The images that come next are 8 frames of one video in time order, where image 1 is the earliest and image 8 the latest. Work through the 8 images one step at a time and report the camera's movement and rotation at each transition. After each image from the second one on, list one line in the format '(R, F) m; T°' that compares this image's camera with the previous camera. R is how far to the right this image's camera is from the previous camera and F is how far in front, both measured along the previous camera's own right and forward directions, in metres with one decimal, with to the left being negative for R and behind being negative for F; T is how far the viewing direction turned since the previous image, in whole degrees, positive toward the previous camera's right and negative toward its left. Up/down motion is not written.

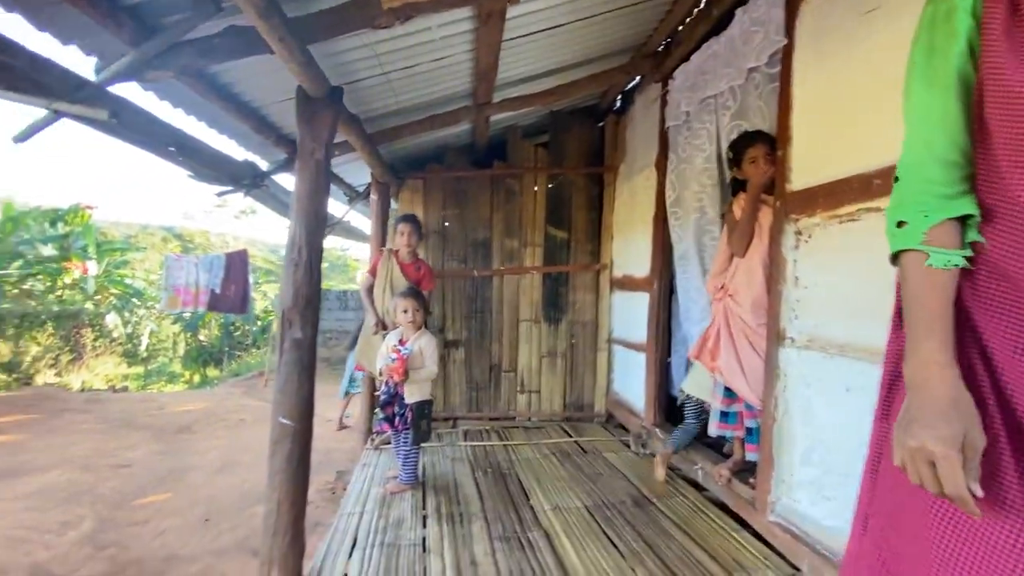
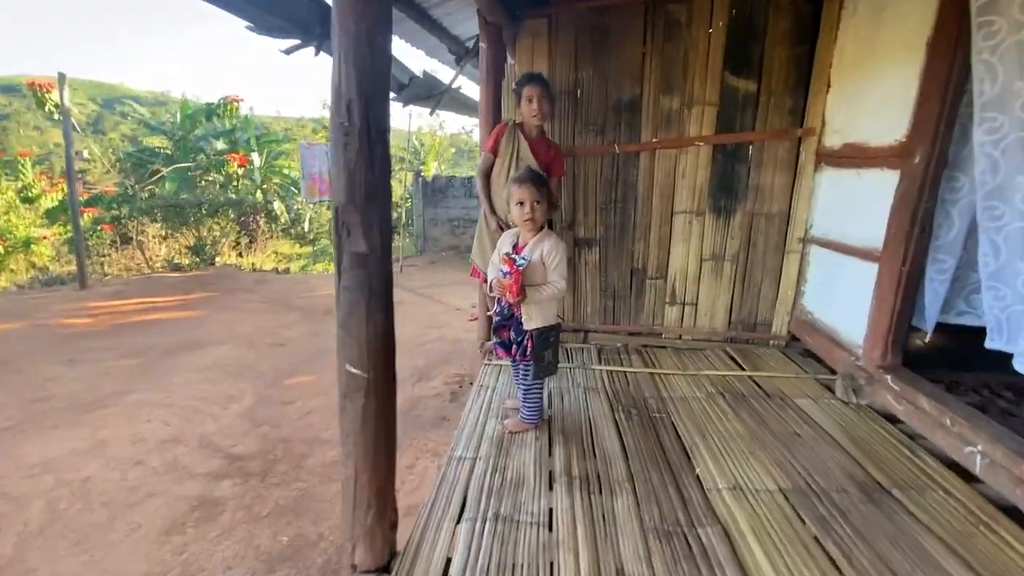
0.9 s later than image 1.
(-0.2, +1.0) m; -15°
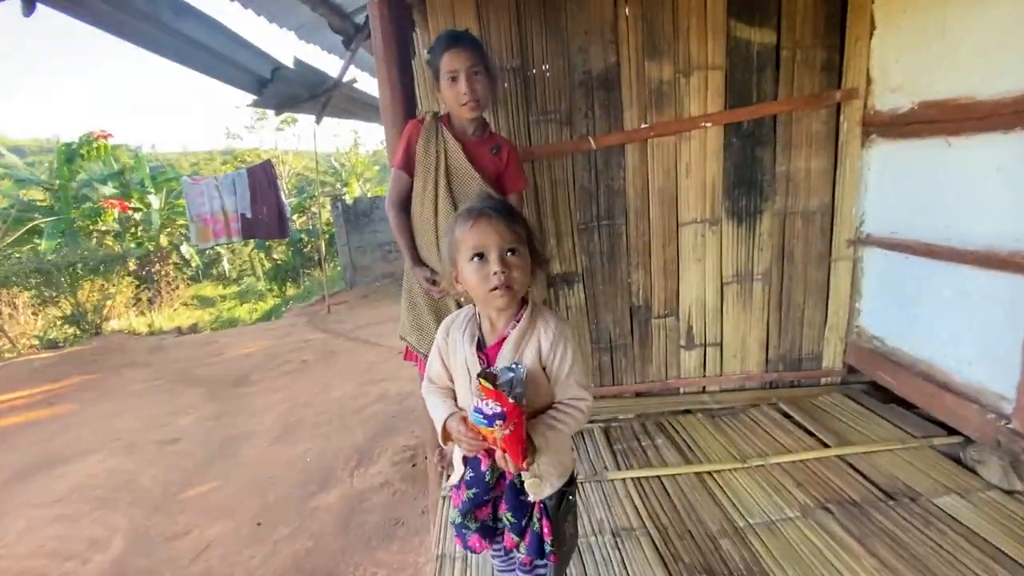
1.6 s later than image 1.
(0.0, +1.2) m; +7°
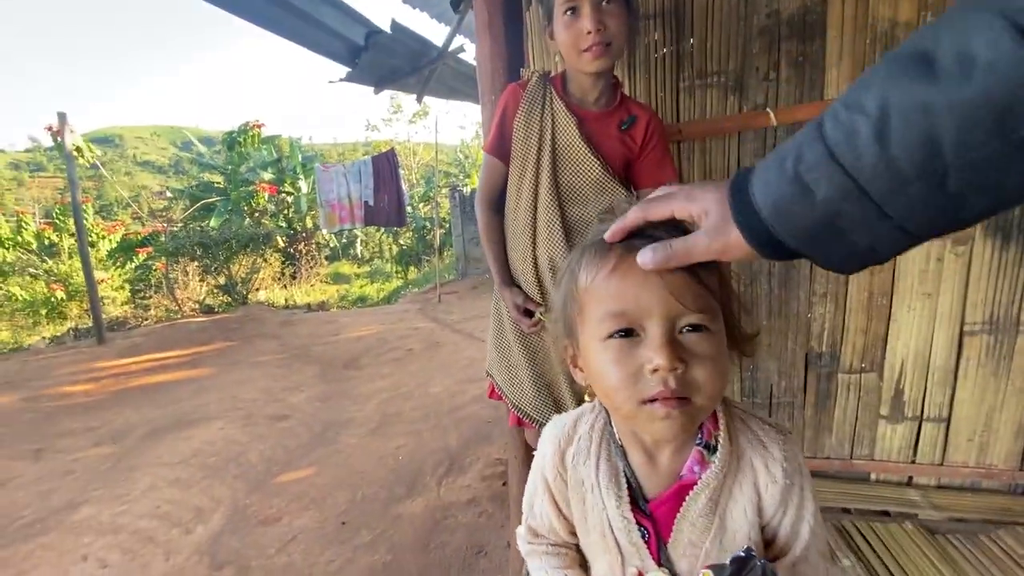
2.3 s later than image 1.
(-0.1, +0.6) m; -13°
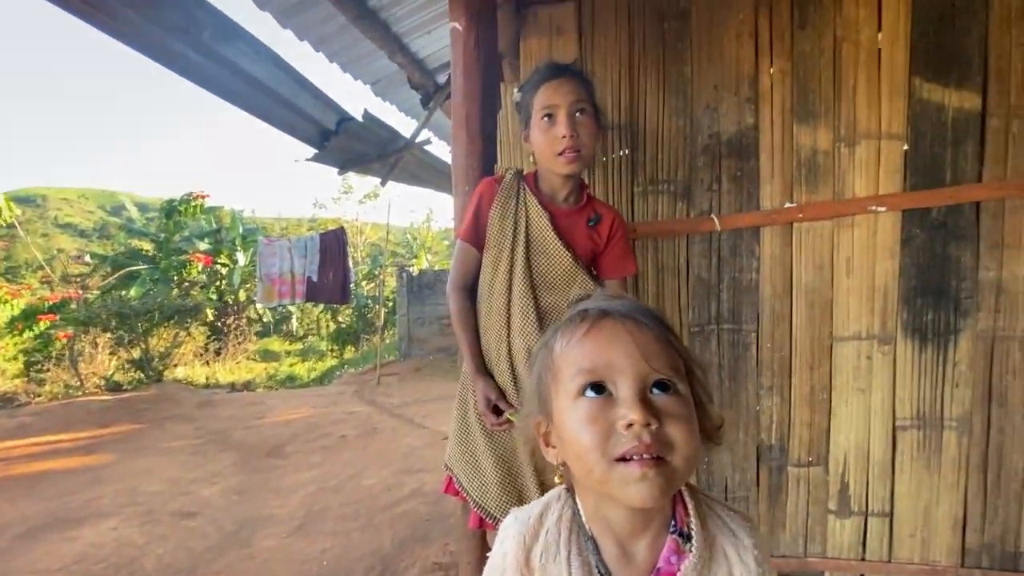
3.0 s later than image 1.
(-0.1, 0.0) m; +7°
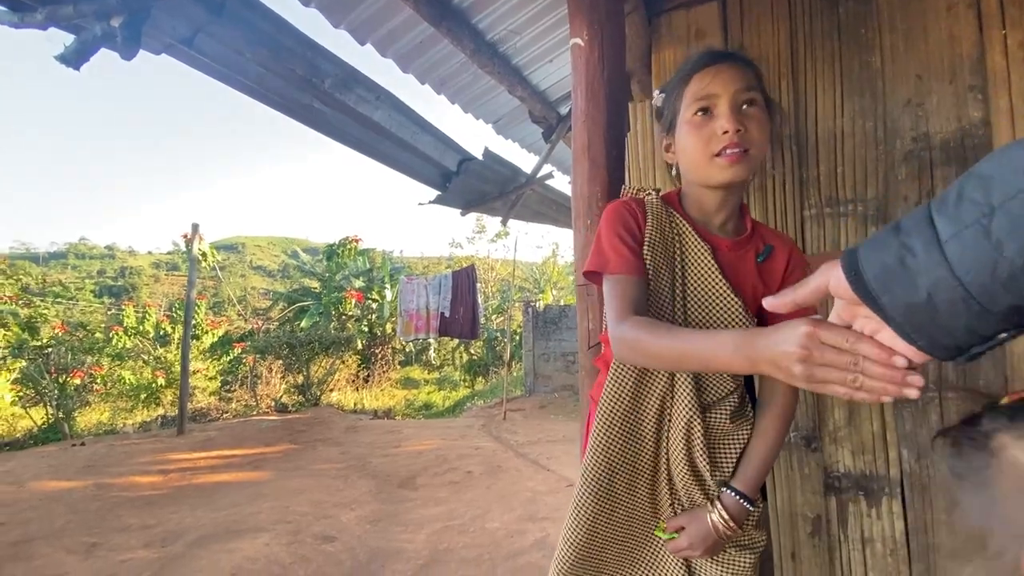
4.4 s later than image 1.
(0.0, +0.2) m; -15°
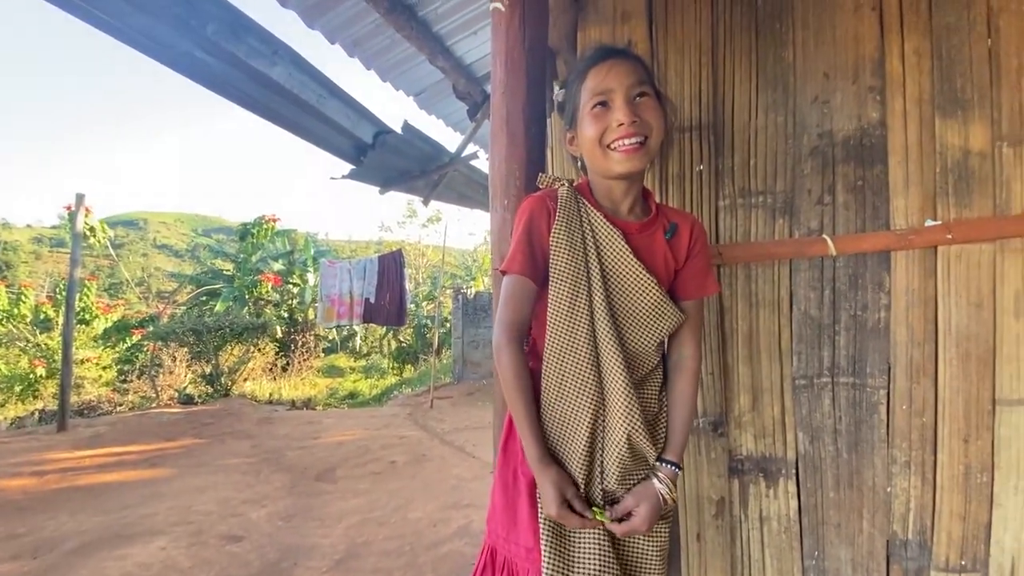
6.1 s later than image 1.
(+0.1, +0.1) m; +8°
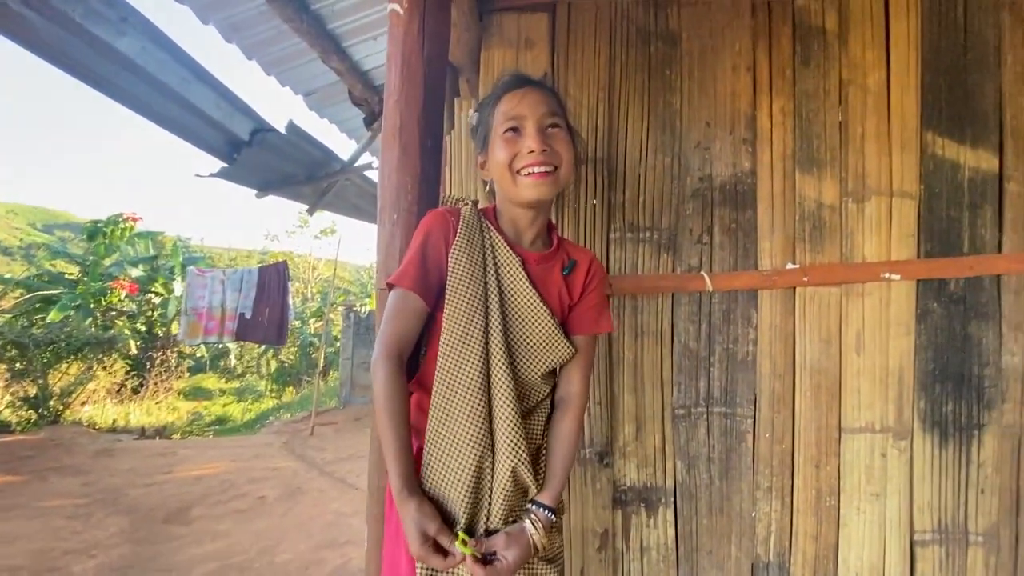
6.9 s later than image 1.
(0.0, +0.1) m; +12°
